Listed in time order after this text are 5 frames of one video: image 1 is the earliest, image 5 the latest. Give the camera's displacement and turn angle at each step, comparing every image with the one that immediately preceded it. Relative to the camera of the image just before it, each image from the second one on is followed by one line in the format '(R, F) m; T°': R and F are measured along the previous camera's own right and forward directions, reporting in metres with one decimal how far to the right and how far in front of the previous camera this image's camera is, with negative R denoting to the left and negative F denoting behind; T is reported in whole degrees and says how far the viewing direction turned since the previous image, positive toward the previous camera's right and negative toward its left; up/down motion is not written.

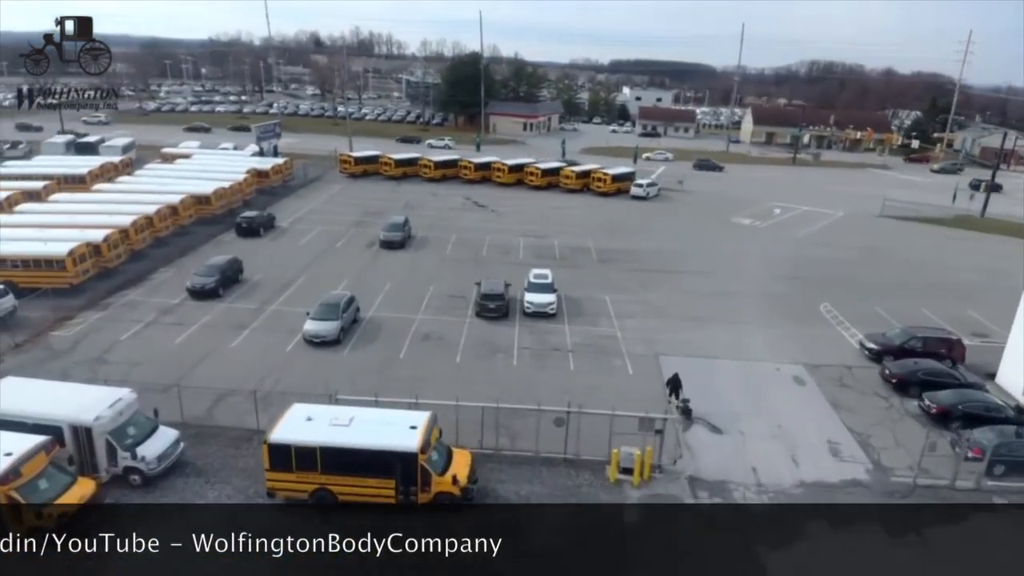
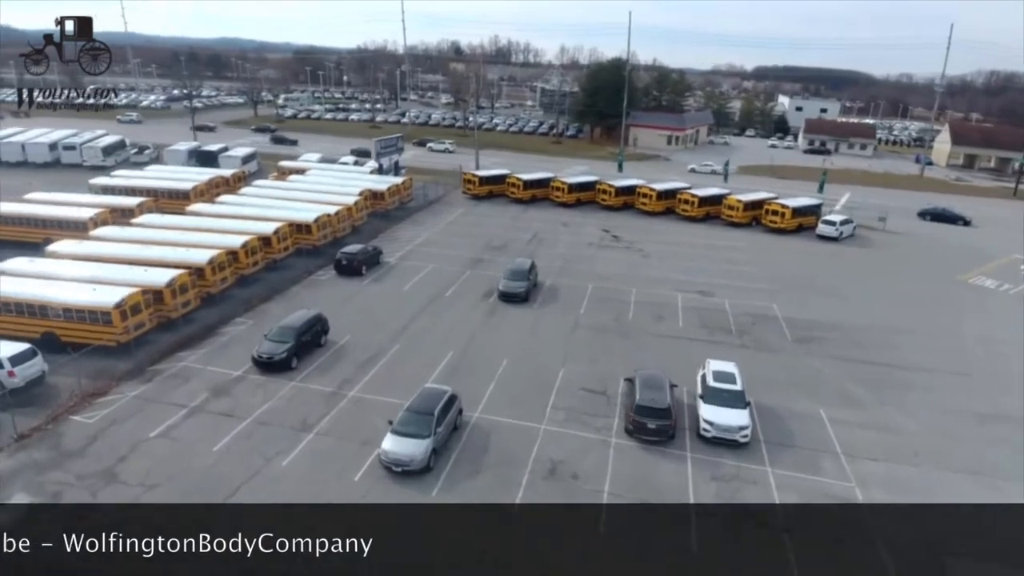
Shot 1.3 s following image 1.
(-1.5, +8.0) m; -11°
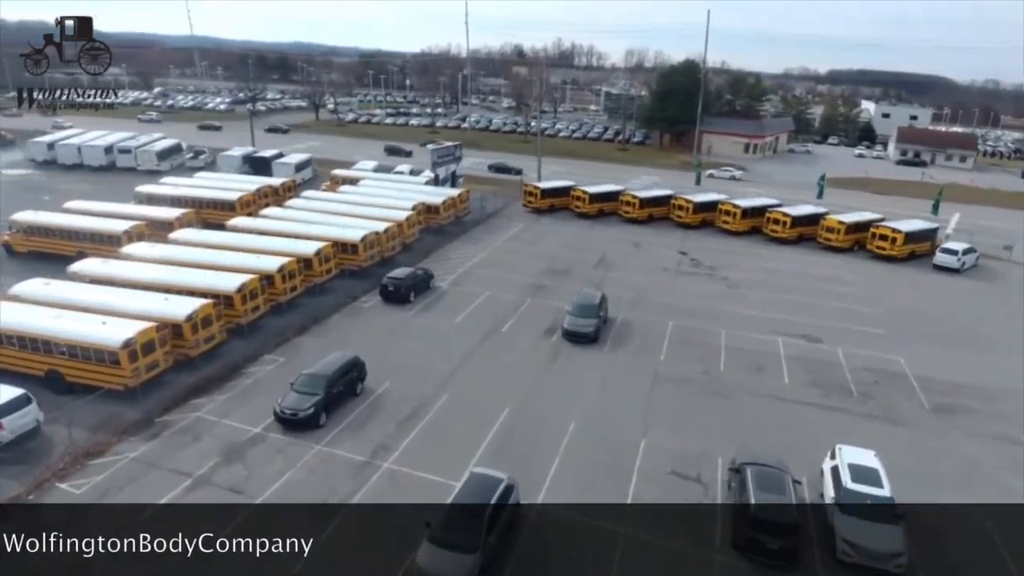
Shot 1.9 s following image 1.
(-0.5, +3.9) m; -5°
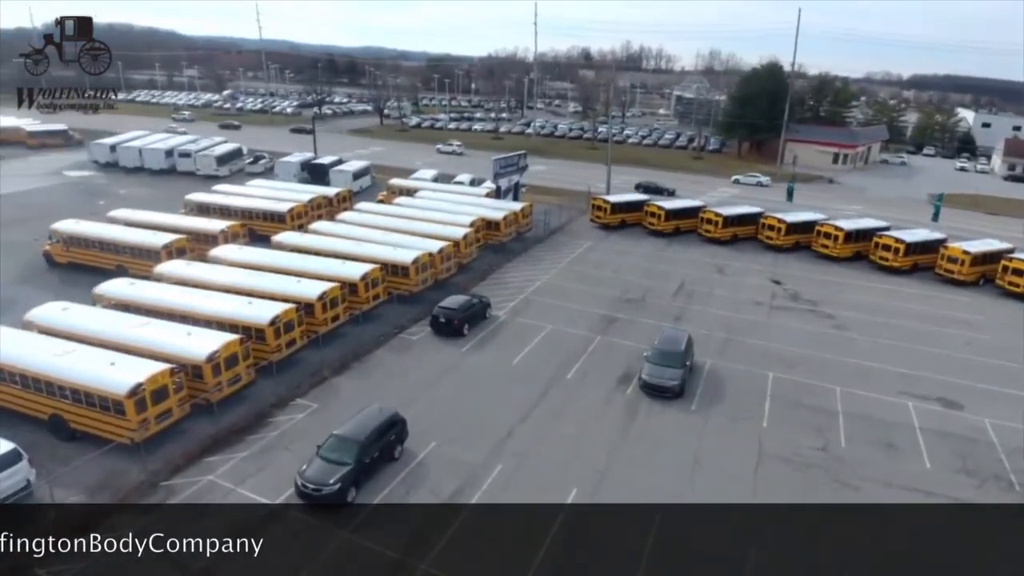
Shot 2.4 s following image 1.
(-0.4, +3.6) m; -5°
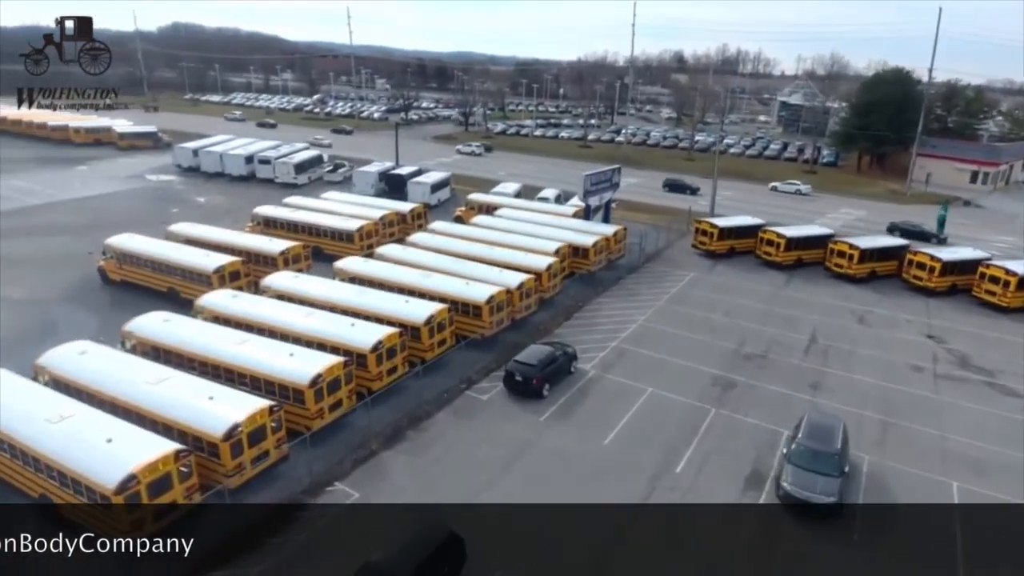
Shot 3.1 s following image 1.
(-0.5, +4.5) m; -7°
